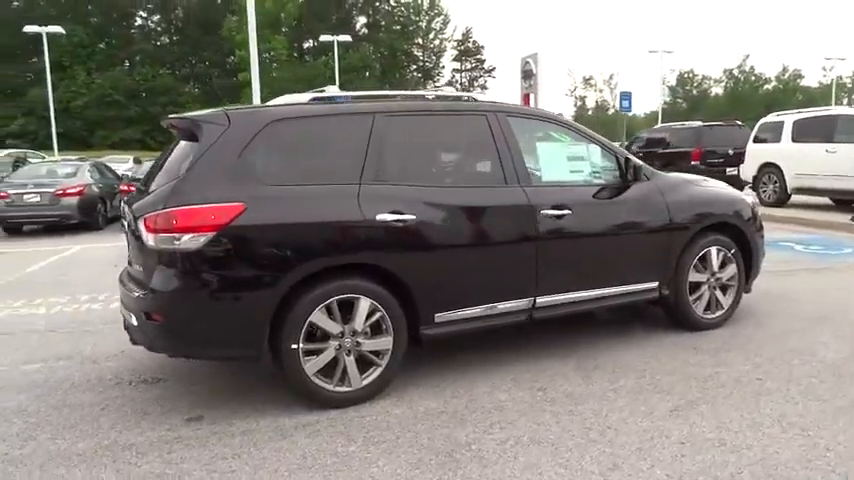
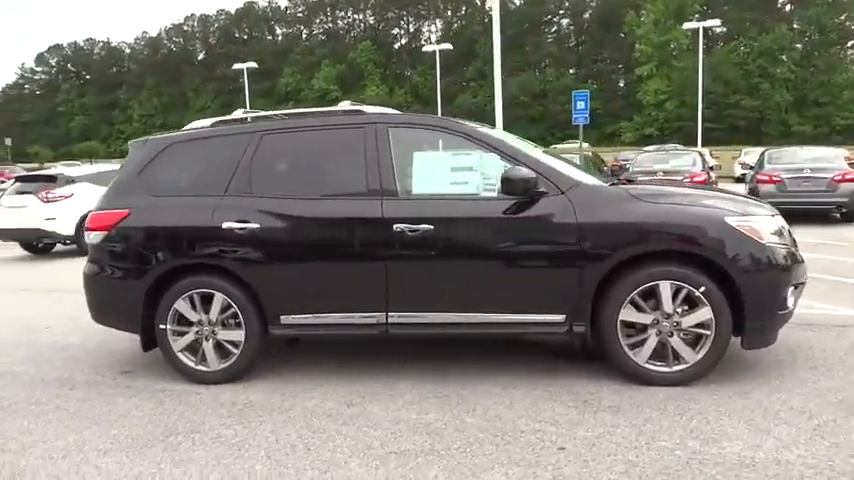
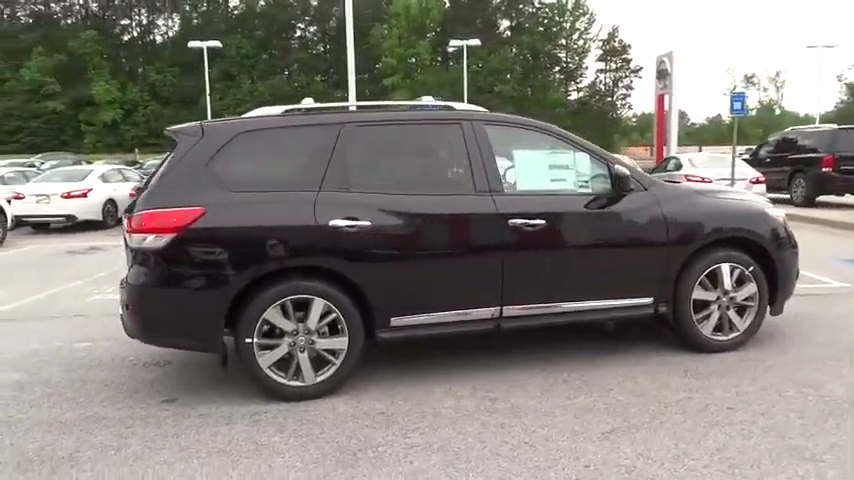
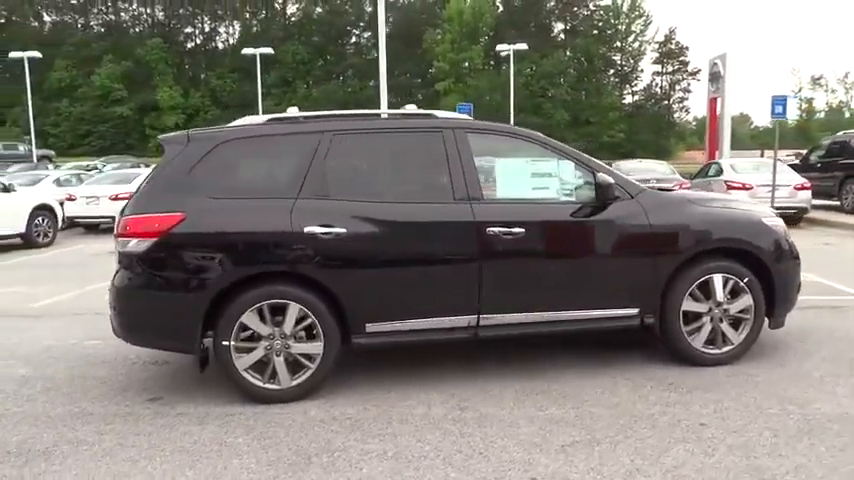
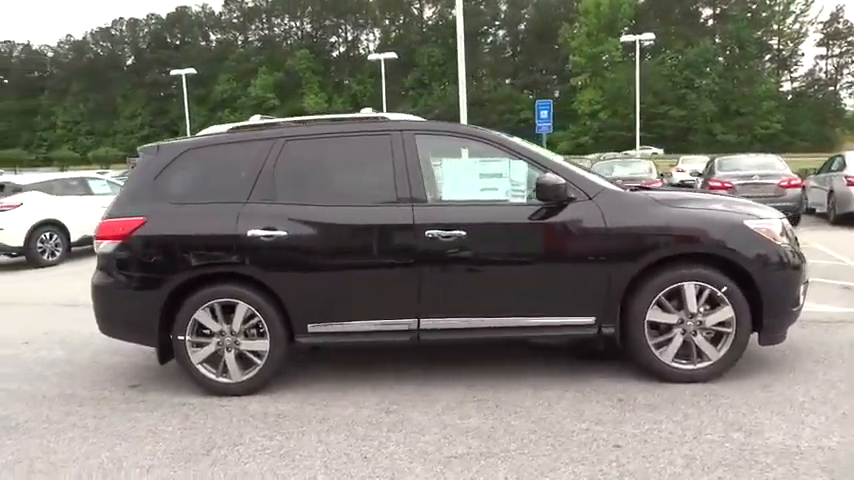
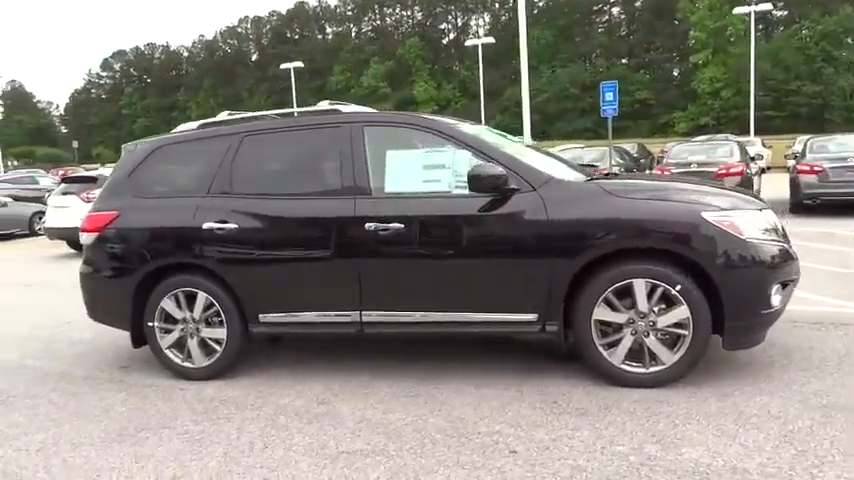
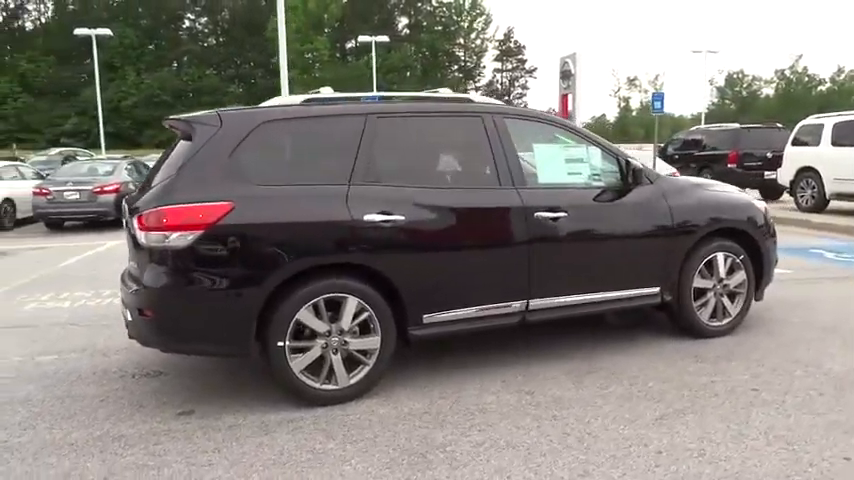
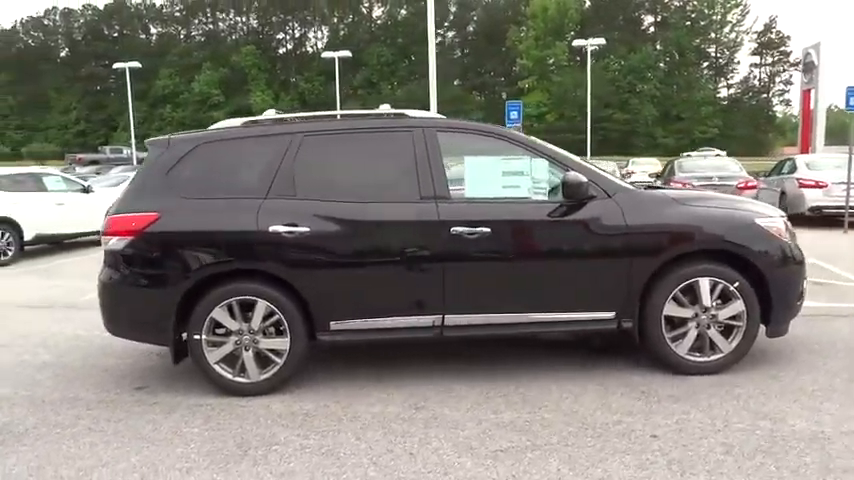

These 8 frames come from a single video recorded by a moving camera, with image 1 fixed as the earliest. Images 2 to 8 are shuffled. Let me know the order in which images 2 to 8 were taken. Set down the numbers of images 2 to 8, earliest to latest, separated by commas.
7, 3, 4, 8, 5, 2, 6
